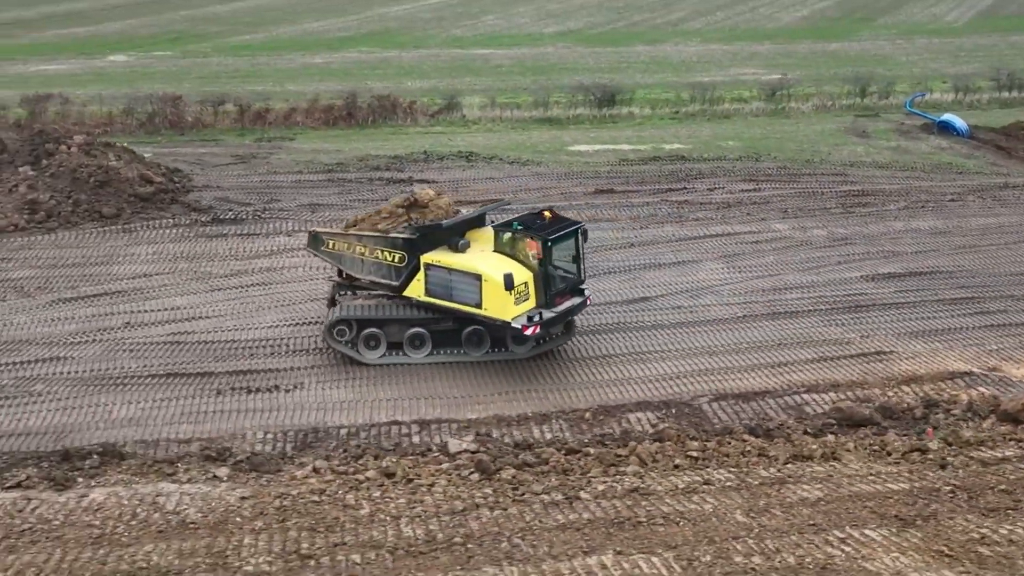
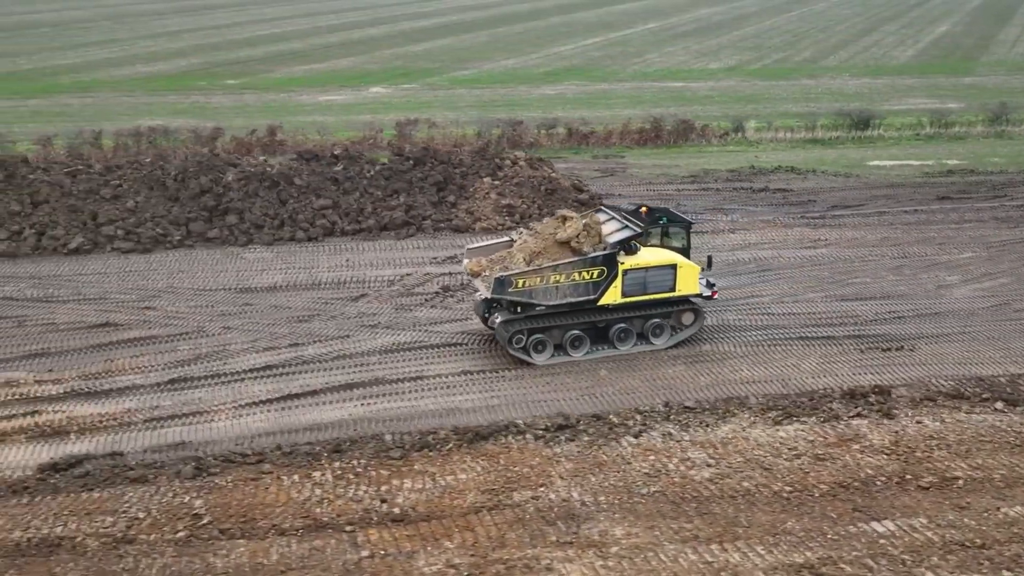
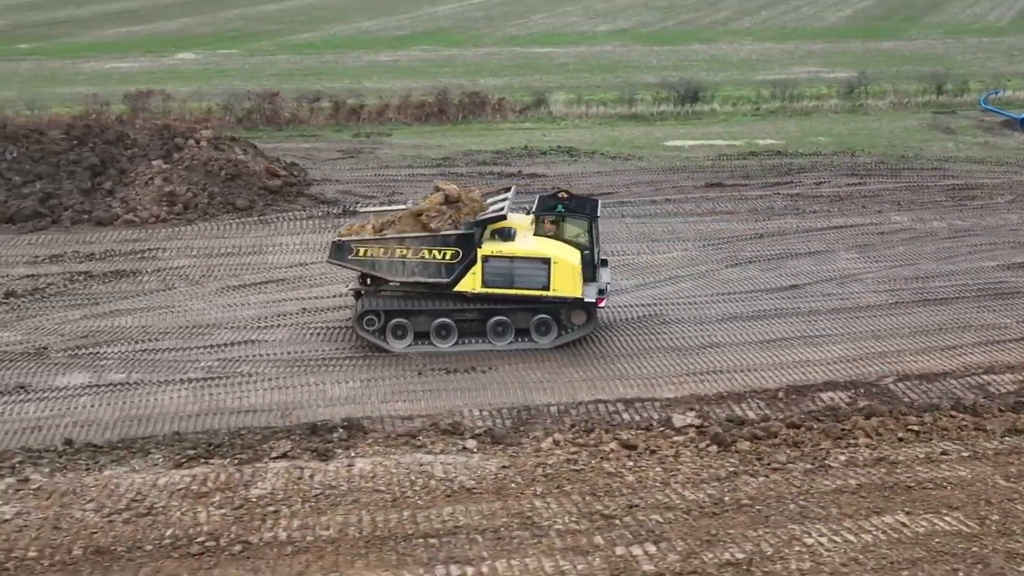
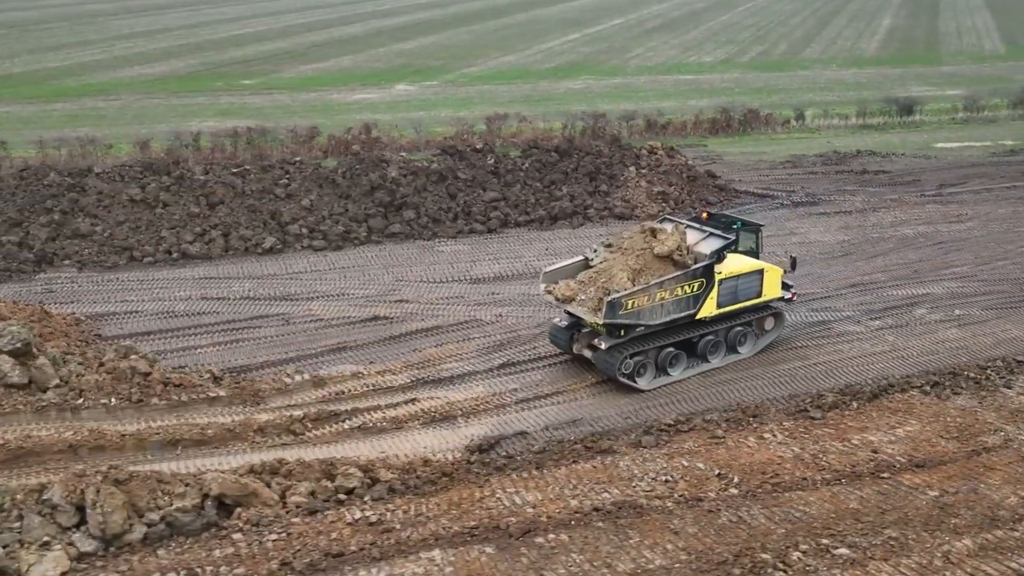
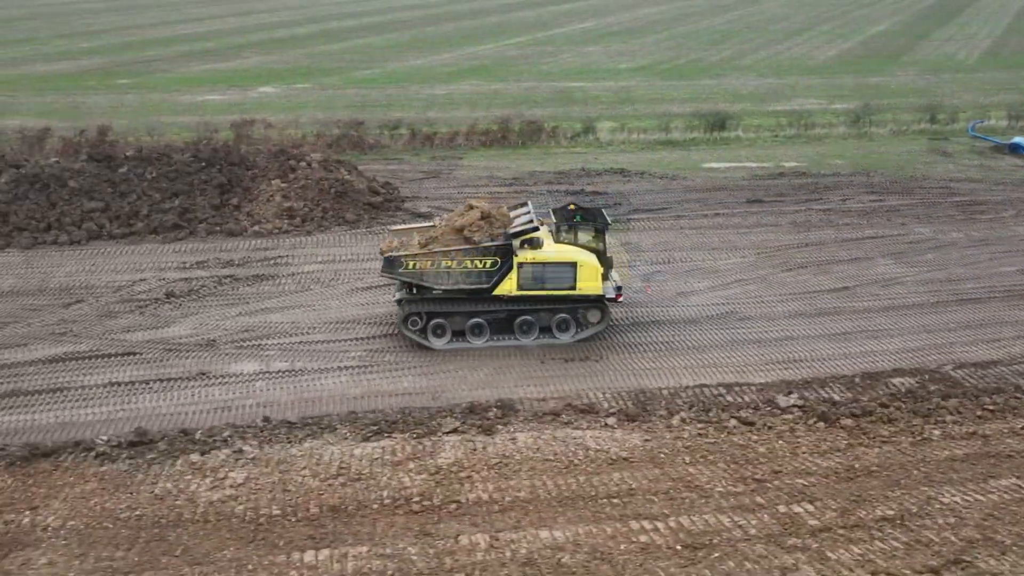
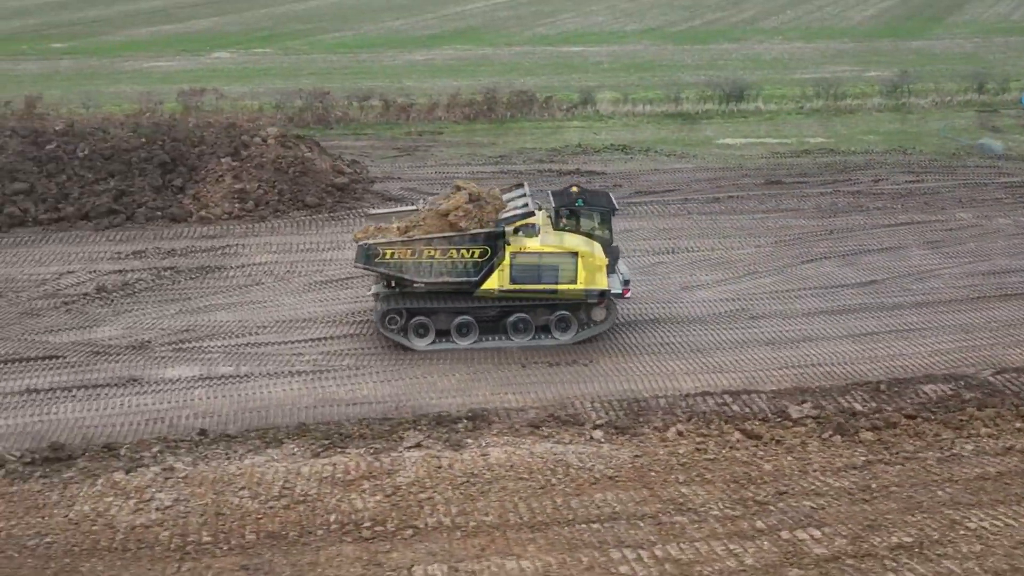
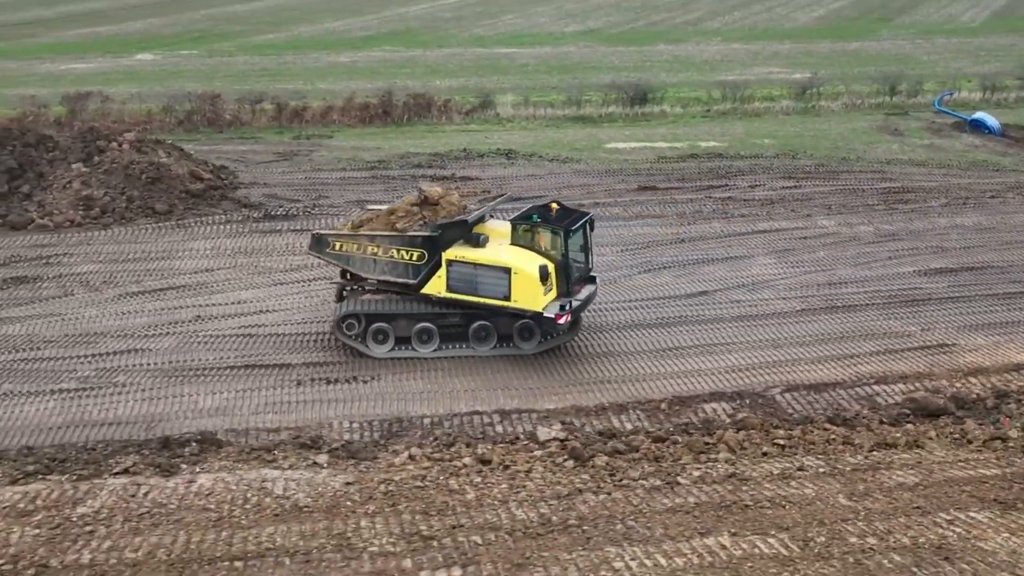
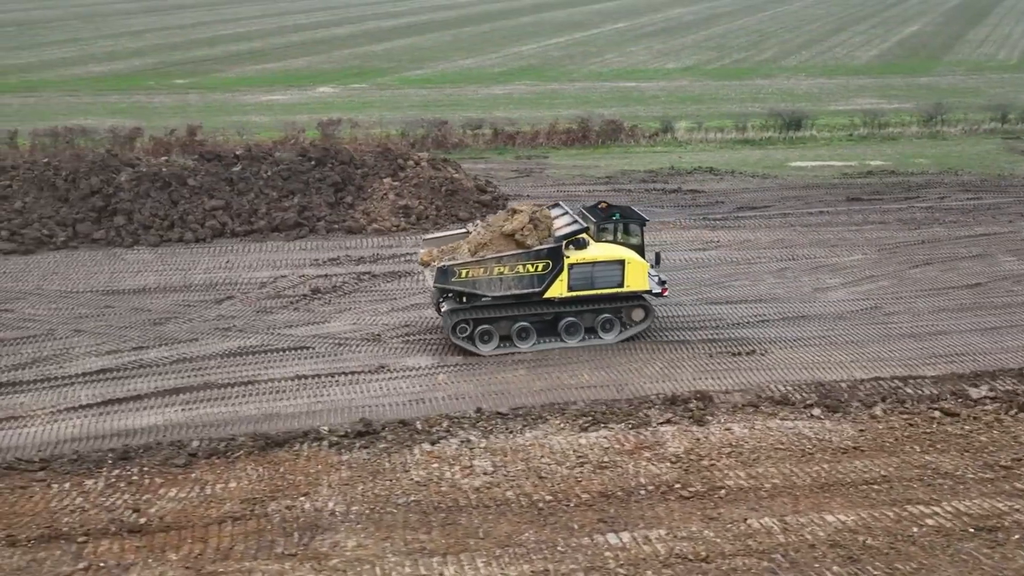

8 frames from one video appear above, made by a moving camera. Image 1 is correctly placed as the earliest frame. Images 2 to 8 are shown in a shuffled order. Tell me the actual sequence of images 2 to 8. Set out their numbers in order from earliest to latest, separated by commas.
7, 3, 6, 5, 8, 2, 4
